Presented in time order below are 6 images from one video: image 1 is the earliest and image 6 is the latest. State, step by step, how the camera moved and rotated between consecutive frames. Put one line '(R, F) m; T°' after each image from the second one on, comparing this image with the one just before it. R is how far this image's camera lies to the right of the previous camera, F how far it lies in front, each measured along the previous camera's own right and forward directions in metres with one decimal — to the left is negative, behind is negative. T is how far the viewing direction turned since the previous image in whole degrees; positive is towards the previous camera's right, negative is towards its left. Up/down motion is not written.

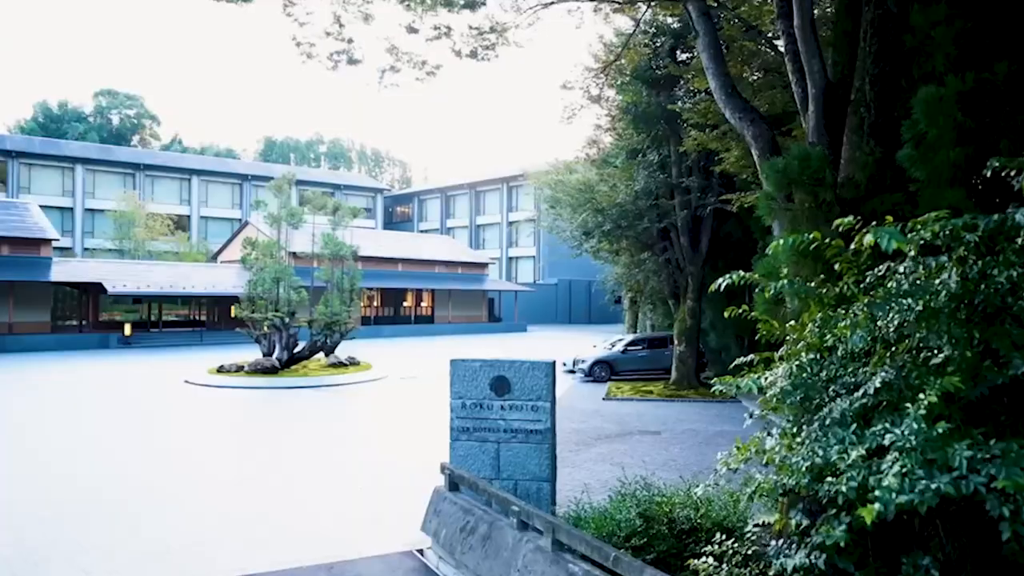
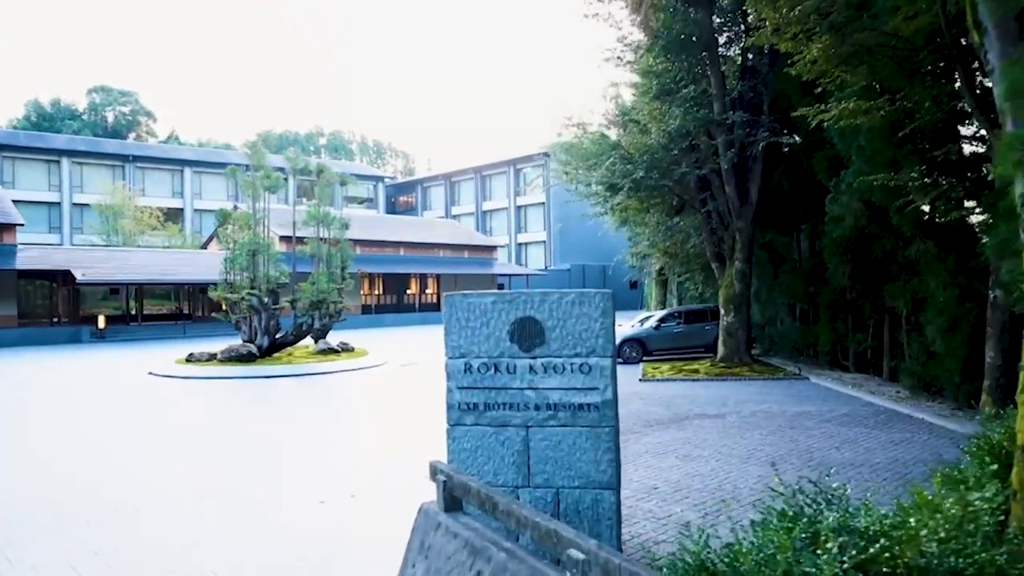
(-0.1, +2.8) m; -1°
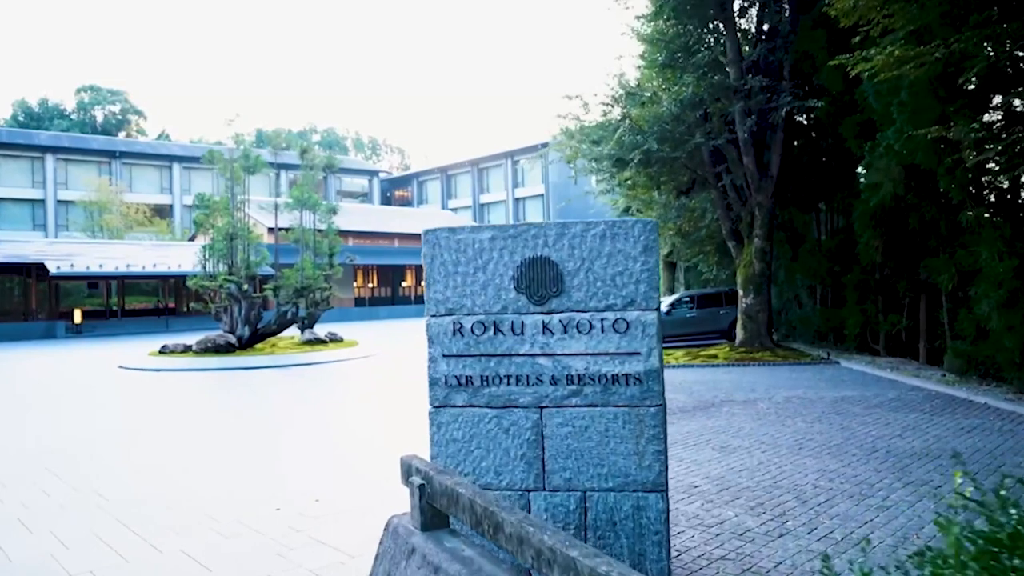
(0.0, +1.2) m; 0°
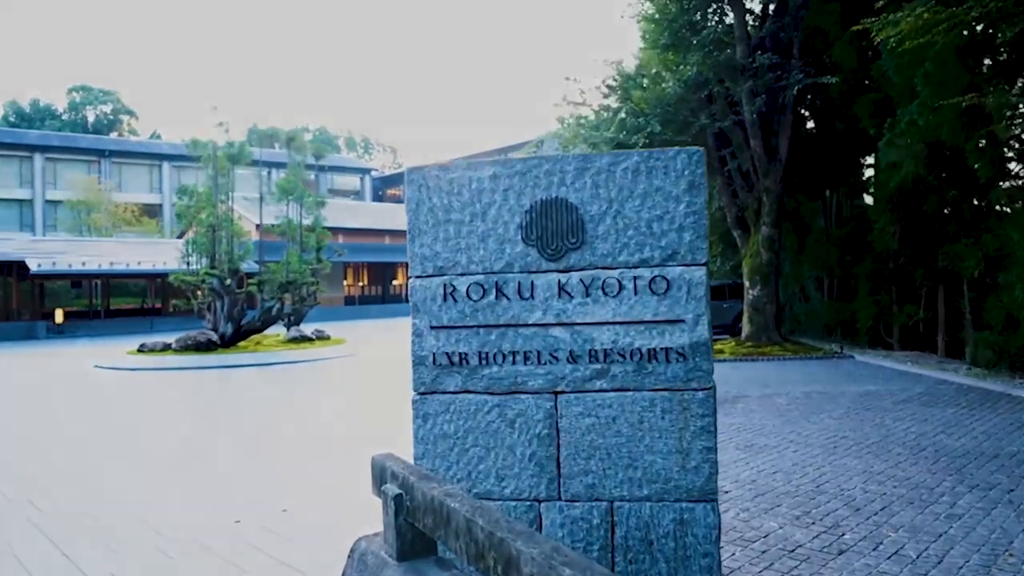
(0.0, +0.7) m; 0°
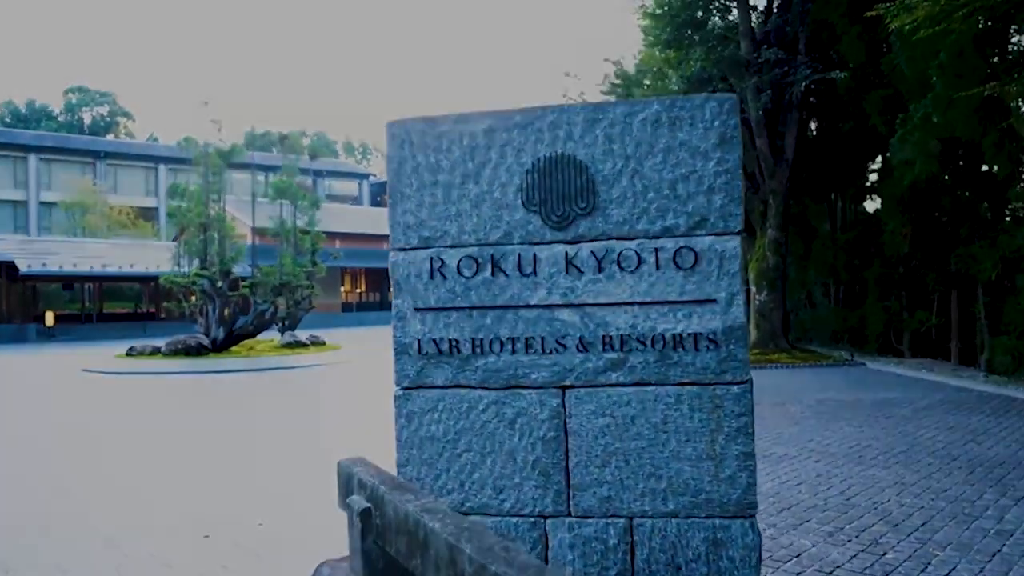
(0.0, +0.4) m; 0°
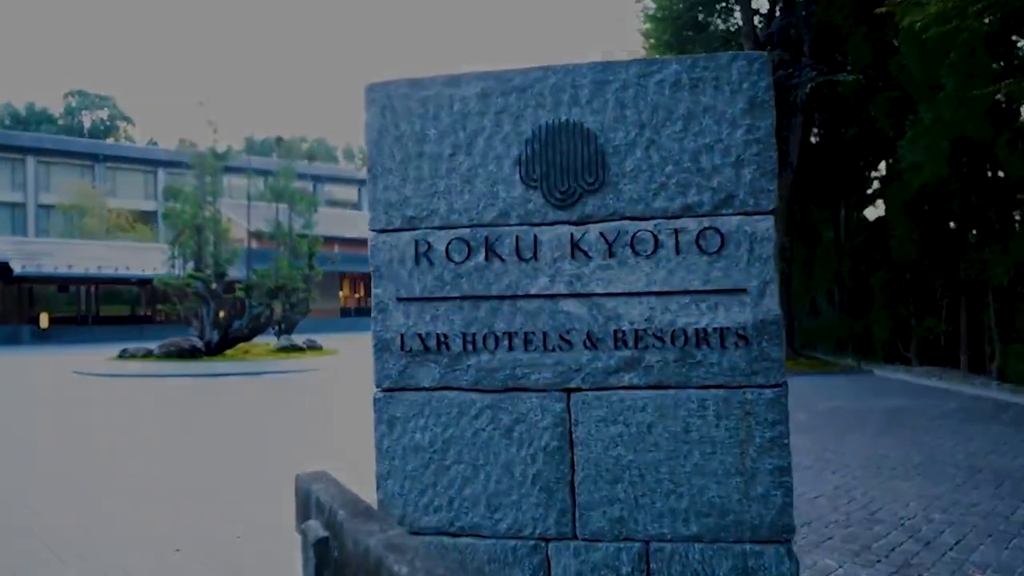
(0.0, +0.3) m; 0°
